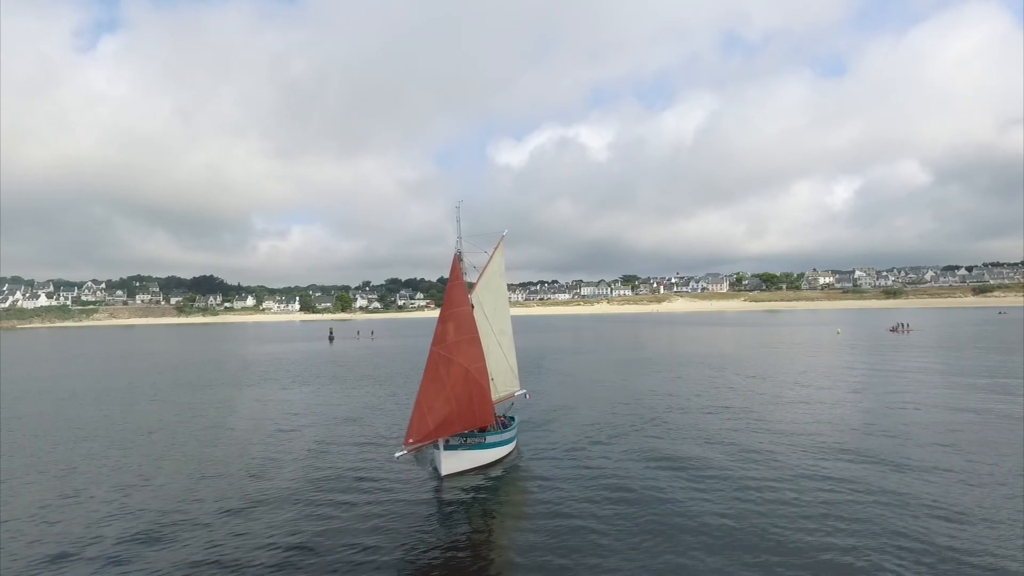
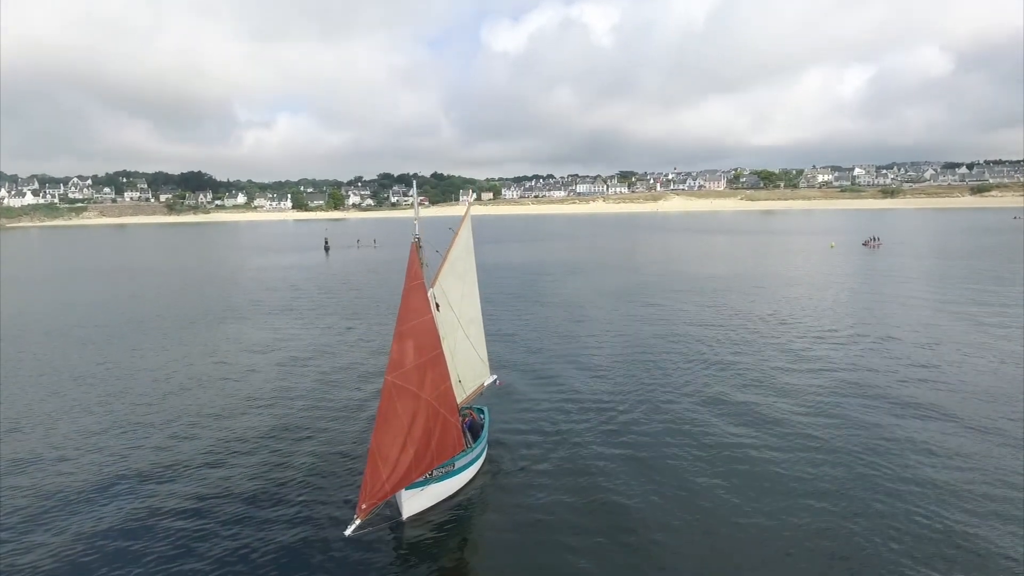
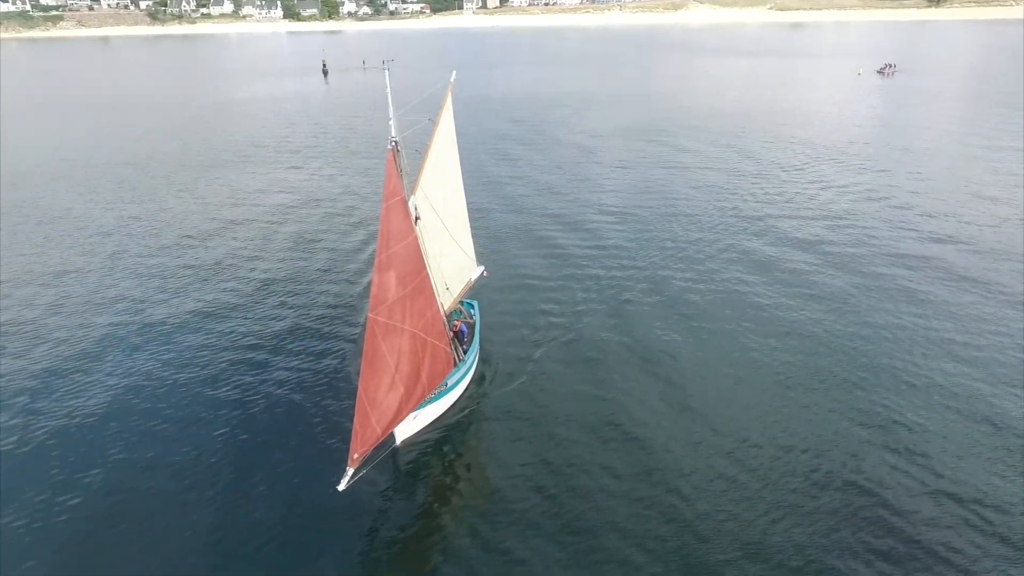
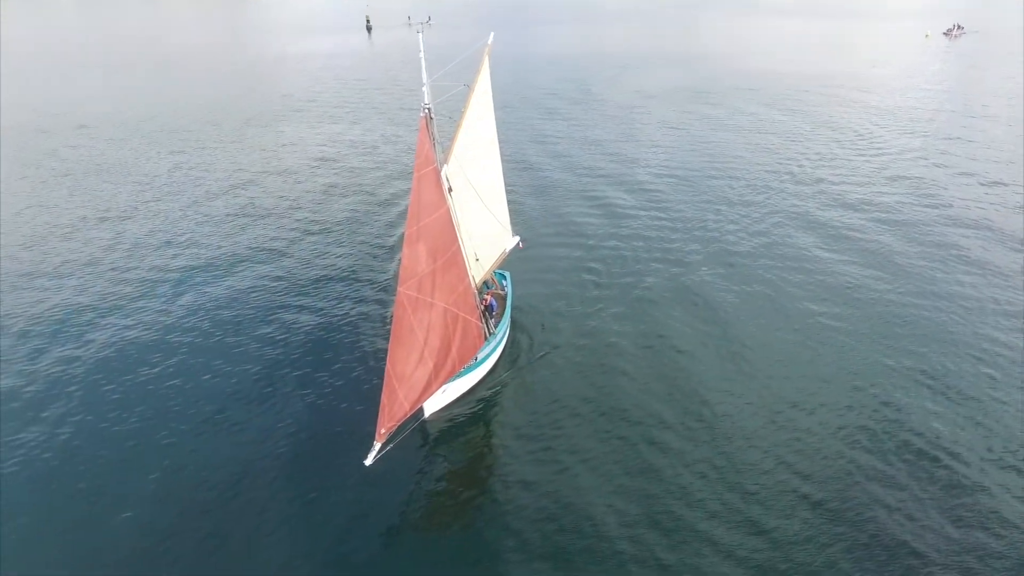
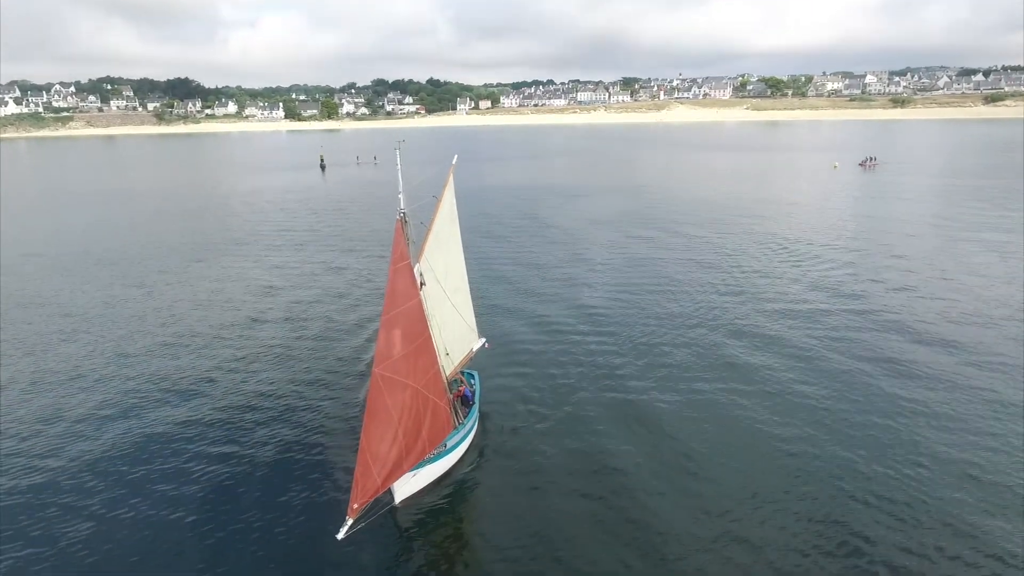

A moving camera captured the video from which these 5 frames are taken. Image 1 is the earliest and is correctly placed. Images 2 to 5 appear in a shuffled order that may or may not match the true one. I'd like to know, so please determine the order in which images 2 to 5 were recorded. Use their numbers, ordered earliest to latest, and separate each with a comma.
2, 5, 3, 4
